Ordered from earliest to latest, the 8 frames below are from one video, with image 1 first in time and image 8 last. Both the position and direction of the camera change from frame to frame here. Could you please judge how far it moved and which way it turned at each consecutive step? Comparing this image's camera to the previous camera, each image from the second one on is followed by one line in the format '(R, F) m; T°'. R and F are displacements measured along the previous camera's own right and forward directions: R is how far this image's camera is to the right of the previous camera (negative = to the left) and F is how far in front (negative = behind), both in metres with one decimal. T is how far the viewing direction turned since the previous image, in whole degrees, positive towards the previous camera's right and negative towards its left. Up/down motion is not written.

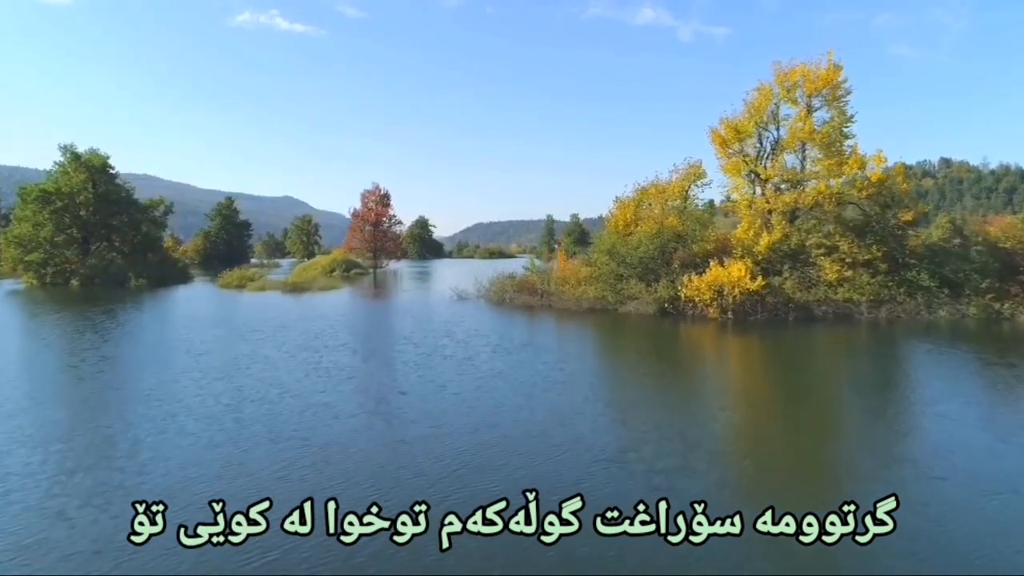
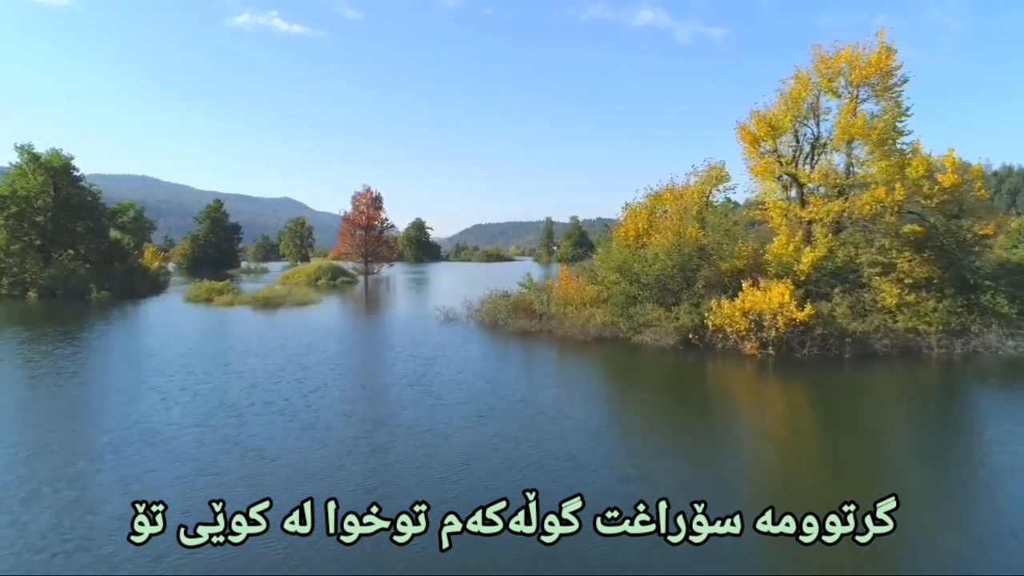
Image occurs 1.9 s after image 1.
(+0.2, +4.6) m; 0°
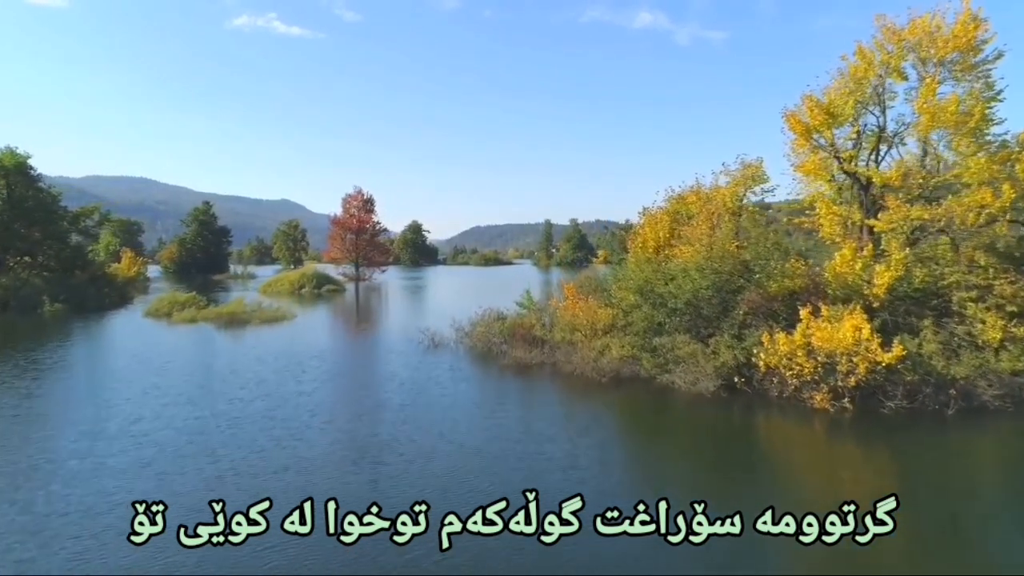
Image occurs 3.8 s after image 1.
(+0.1, +4.8) m; 0°
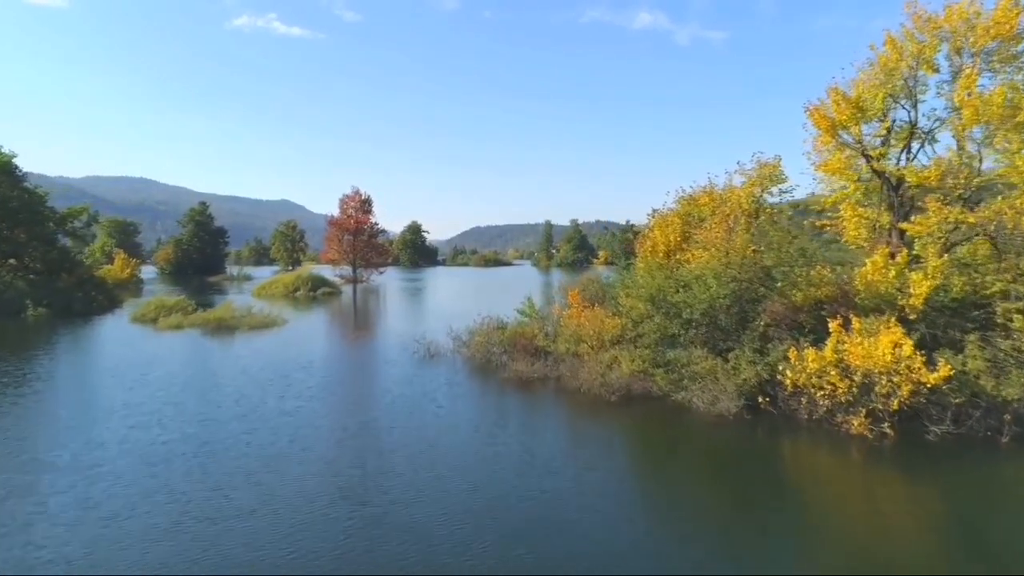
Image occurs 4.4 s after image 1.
(0.0, +1.6) m; 0°
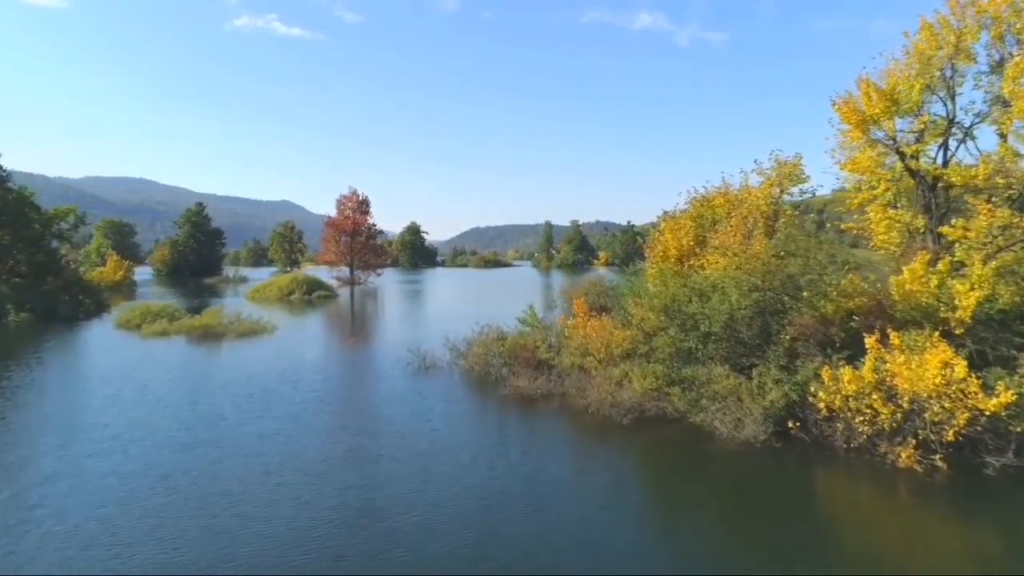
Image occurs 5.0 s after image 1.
(0.0, +1.6) m; 0°
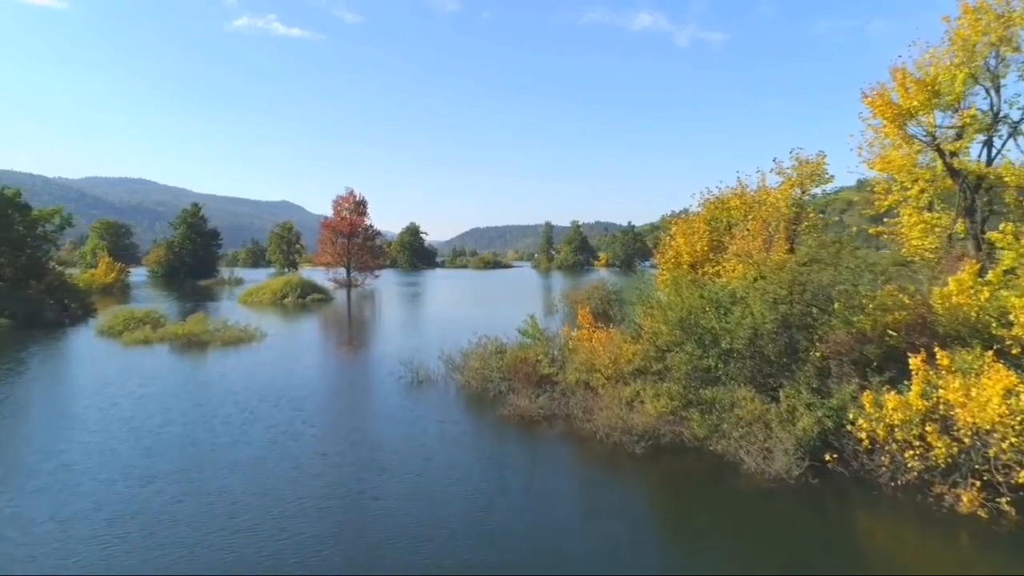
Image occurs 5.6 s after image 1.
(0.0, +1.6) m; 0°
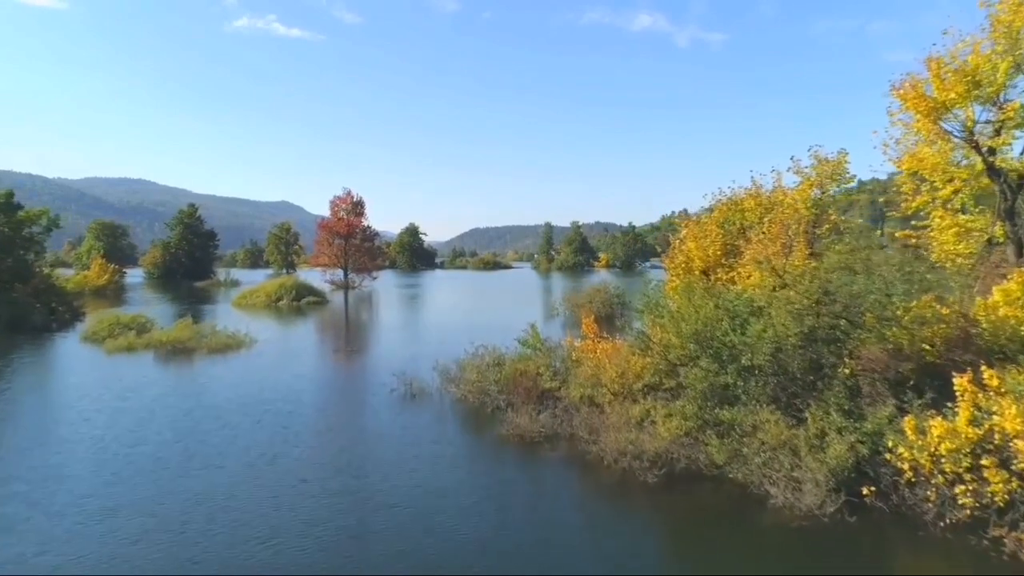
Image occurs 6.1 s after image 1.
(0.0, +1.4) m; 0°
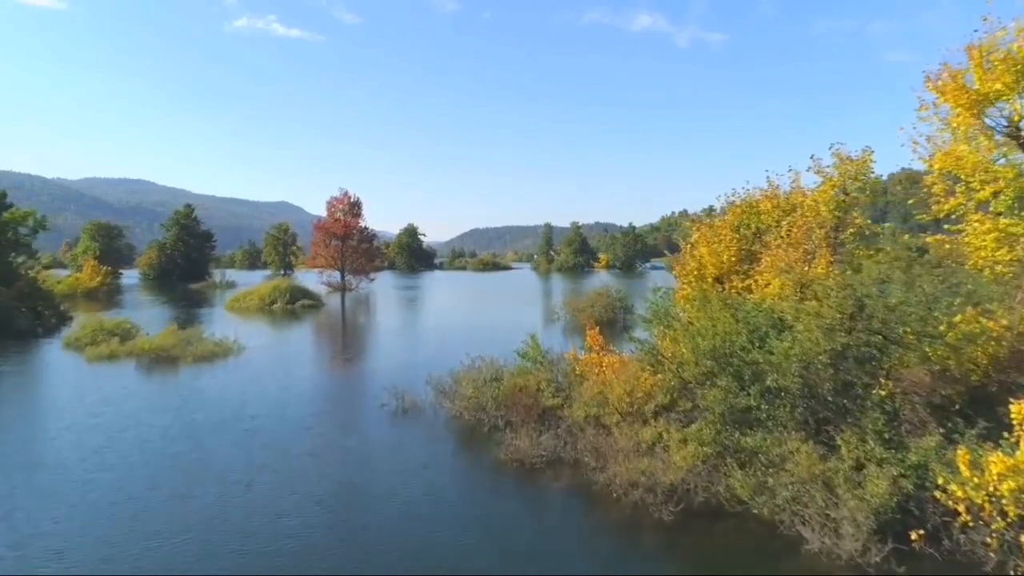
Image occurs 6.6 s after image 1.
(0.0, +1.4) m; 0°
